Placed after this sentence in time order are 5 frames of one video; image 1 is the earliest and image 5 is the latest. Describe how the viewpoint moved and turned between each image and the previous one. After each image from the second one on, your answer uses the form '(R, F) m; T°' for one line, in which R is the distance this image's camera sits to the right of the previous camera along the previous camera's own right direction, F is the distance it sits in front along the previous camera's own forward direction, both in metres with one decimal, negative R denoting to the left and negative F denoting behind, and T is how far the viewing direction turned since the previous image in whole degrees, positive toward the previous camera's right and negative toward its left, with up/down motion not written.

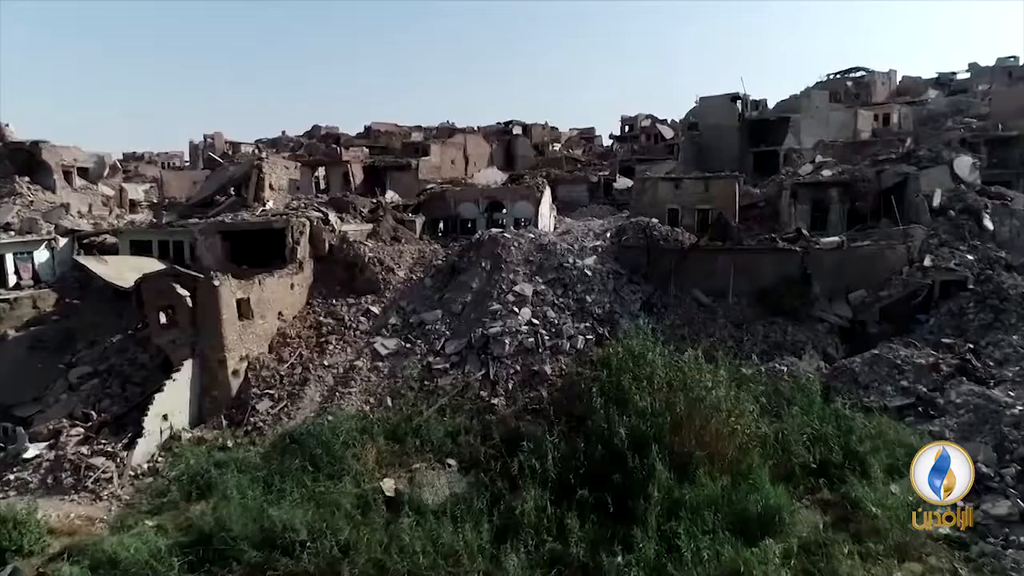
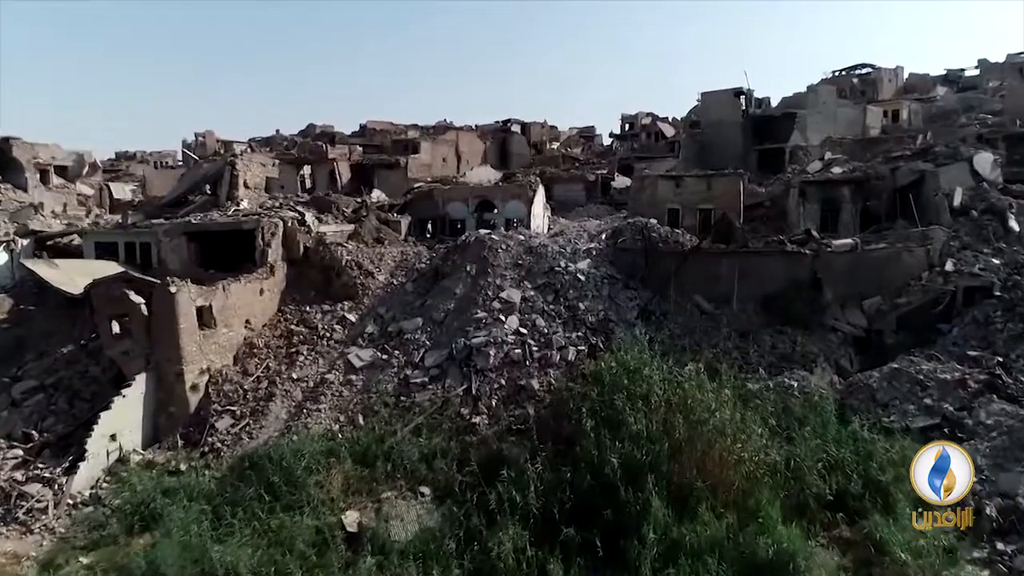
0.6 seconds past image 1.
(+0.3, +0.9) m; 0°
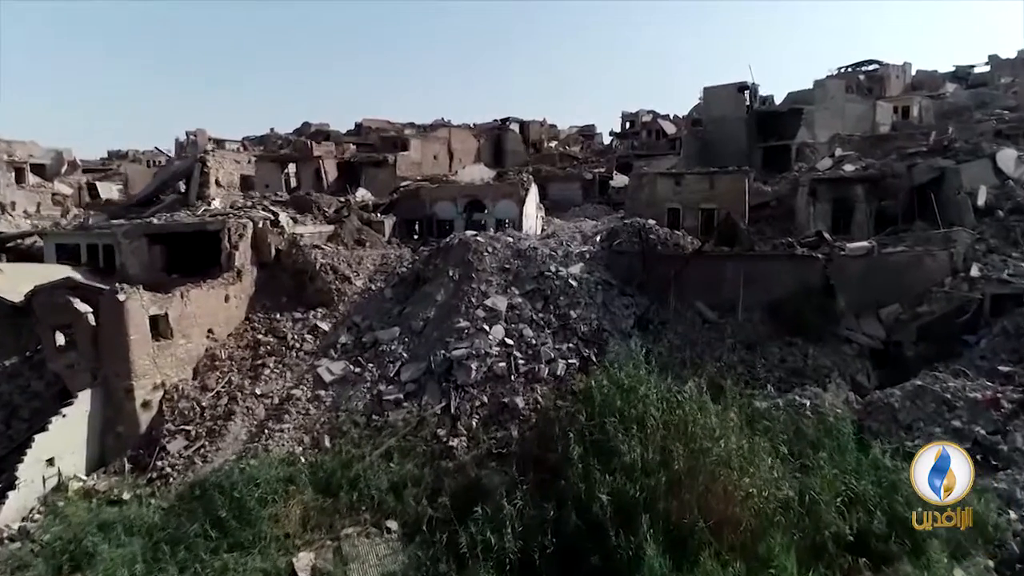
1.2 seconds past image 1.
(+0.3, +0.9) m; 0°
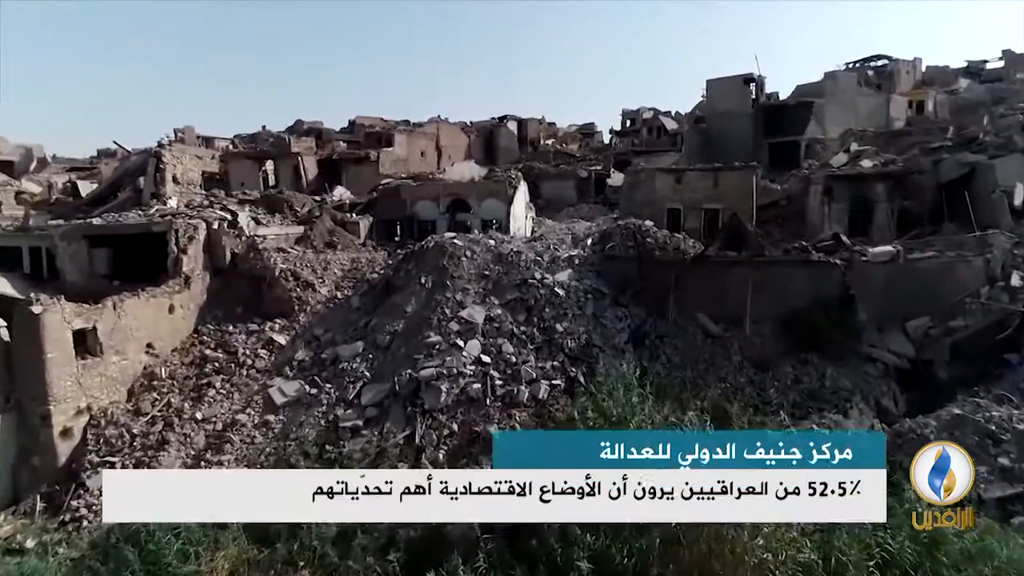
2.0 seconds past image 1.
(+0.4, +1.2) m; 0°
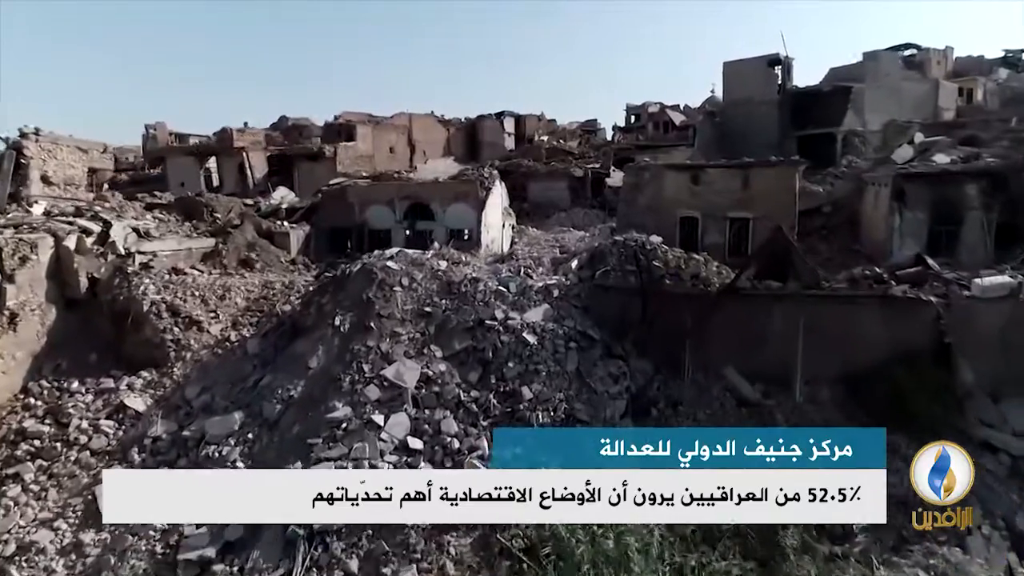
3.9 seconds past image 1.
(+0.6, +2.9) m; 0°
